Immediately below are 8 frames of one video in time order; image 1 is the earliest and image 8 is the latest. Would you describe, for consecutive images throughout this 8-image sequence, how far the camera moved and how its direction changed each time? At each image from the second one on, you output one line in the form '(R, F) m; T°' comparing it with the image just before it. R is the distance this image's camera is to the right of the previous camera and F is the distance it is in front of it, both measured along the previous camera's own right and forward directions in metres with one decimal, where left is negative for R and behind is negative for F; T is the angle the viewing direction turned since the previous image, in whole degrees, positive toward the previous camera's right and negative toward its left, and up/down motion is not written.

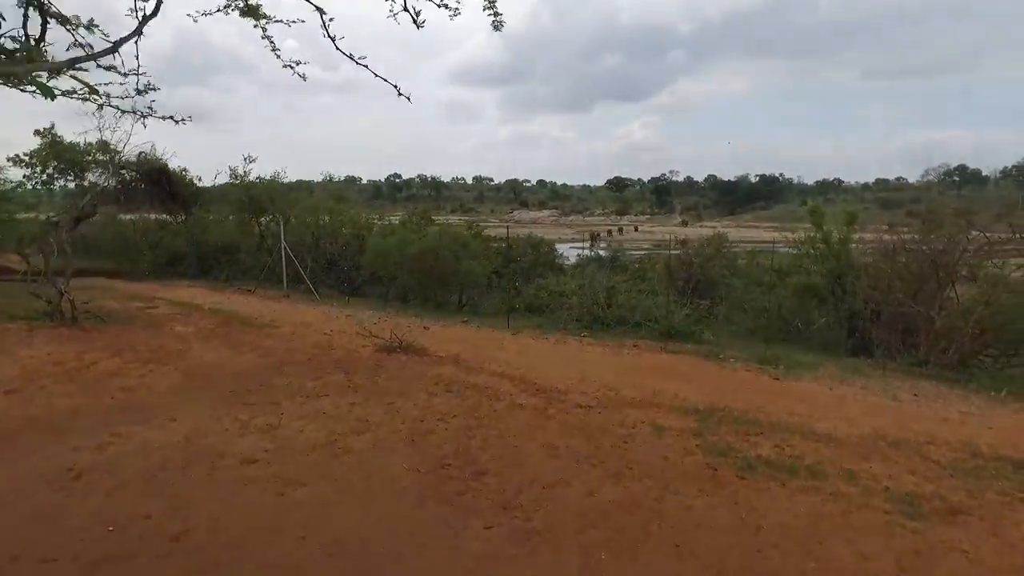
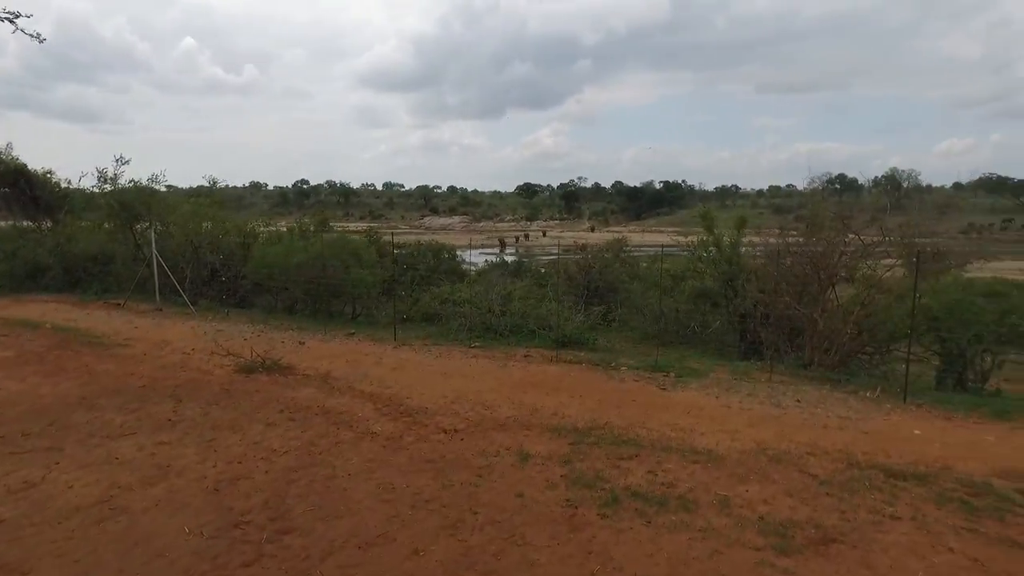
(+0.5, +0.6) m; +7°
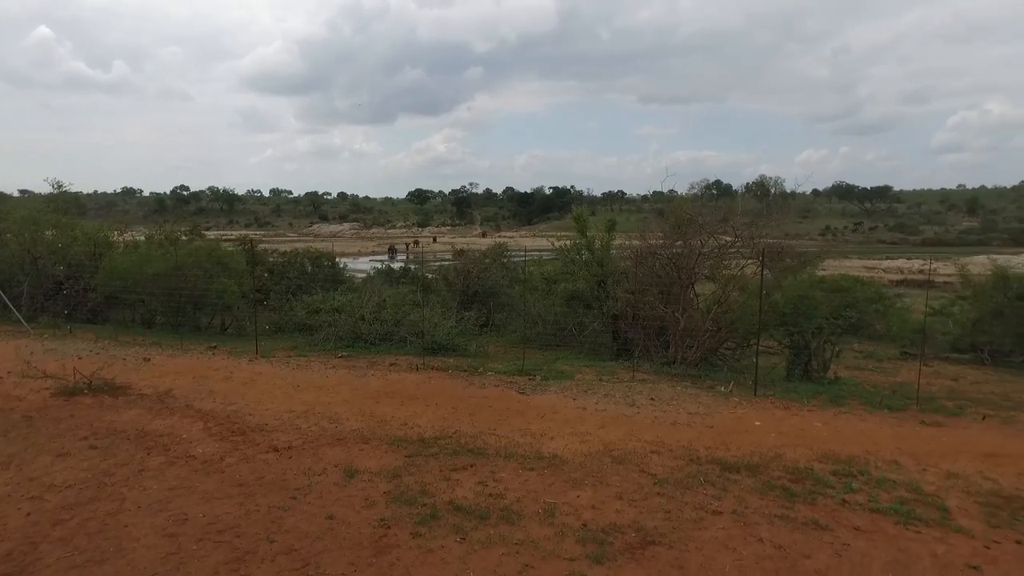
(+0.4, +0.2) m; +9°
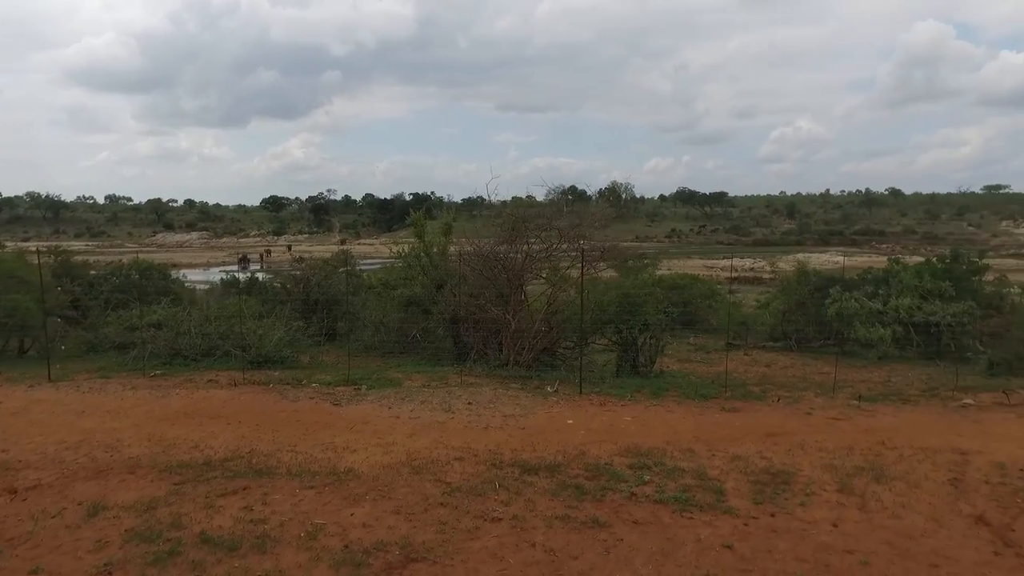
(+0.5, +0.2) m; +11°
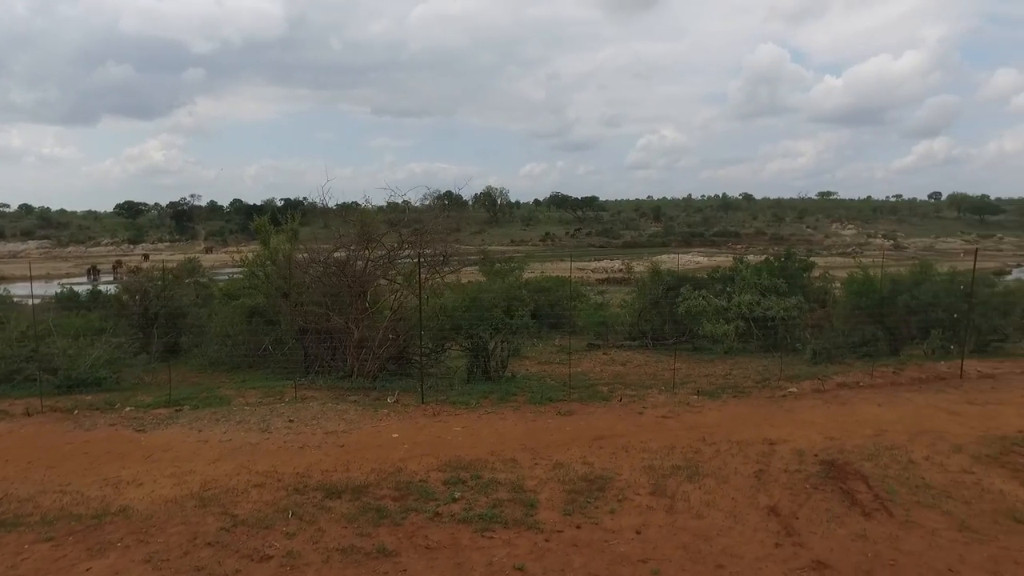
(+0.5, +0.3) m; +10°
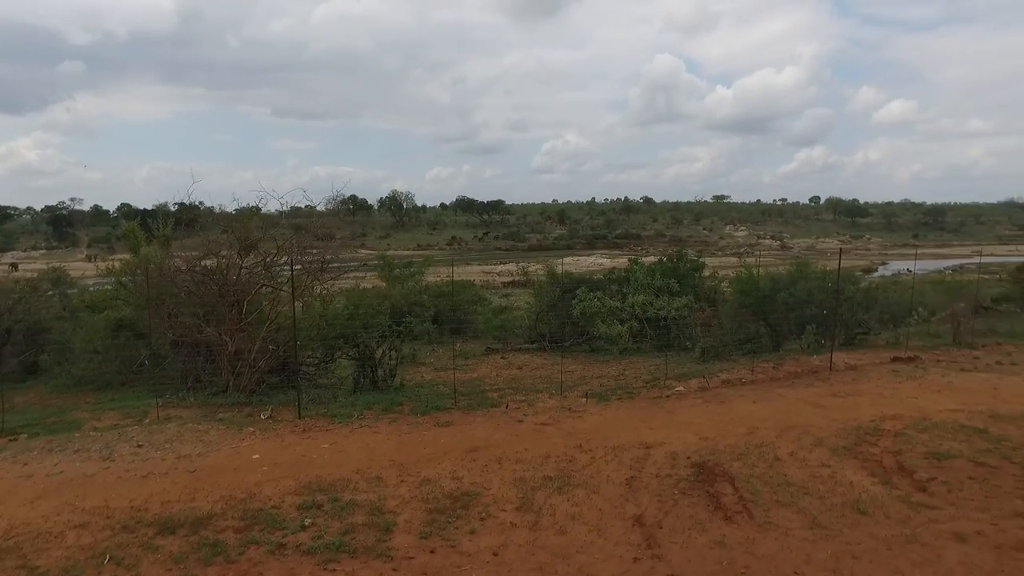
(+0.3, +0.3) m; +7°
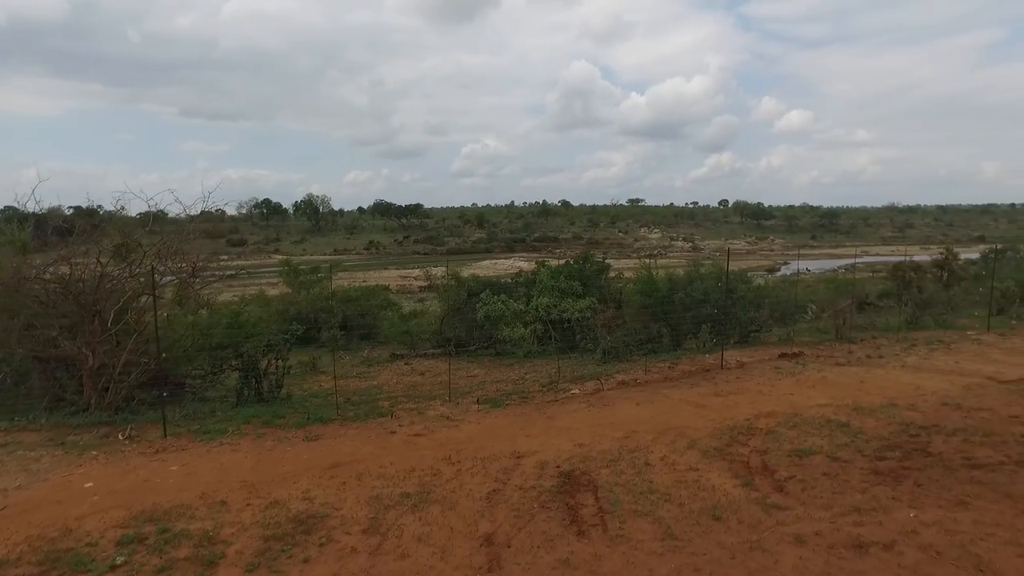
(+0.5, +0.3) m; +6°
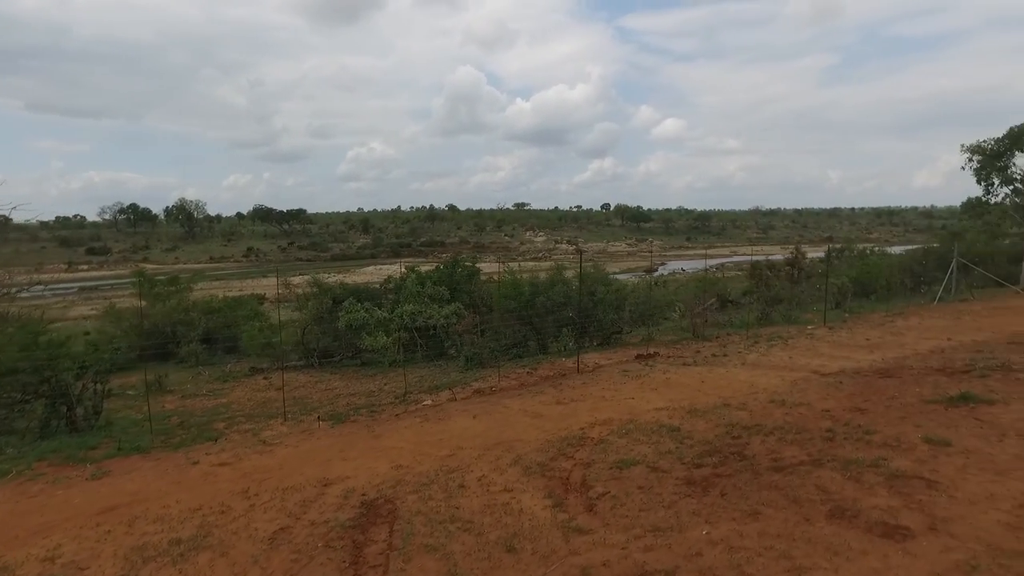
(+0.6, +0.4) m; +9°
